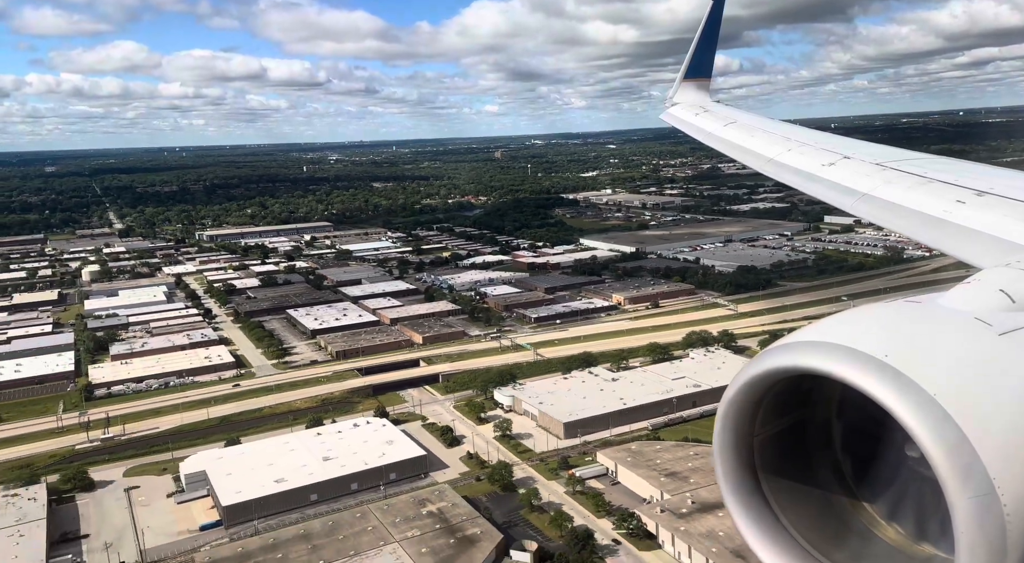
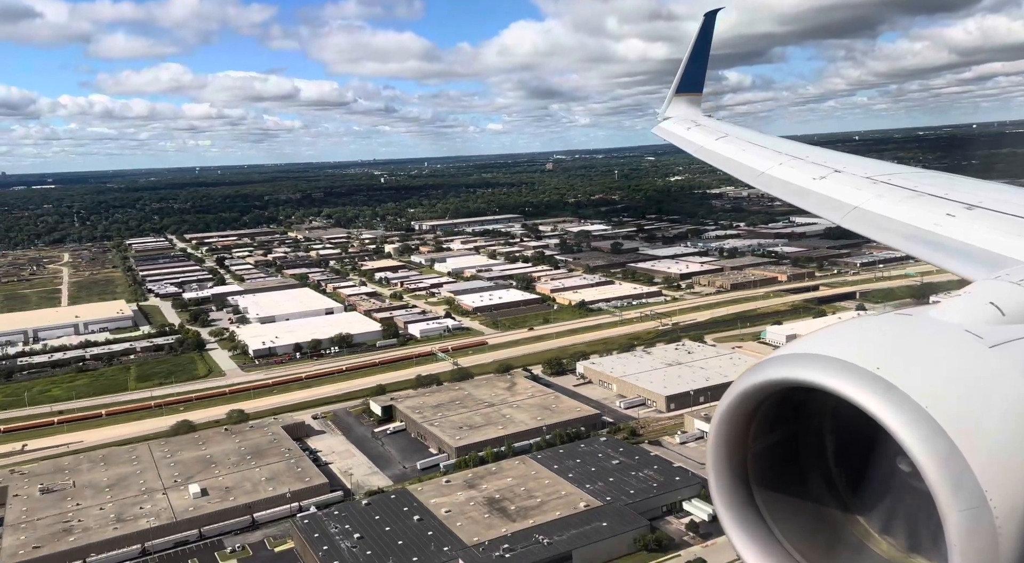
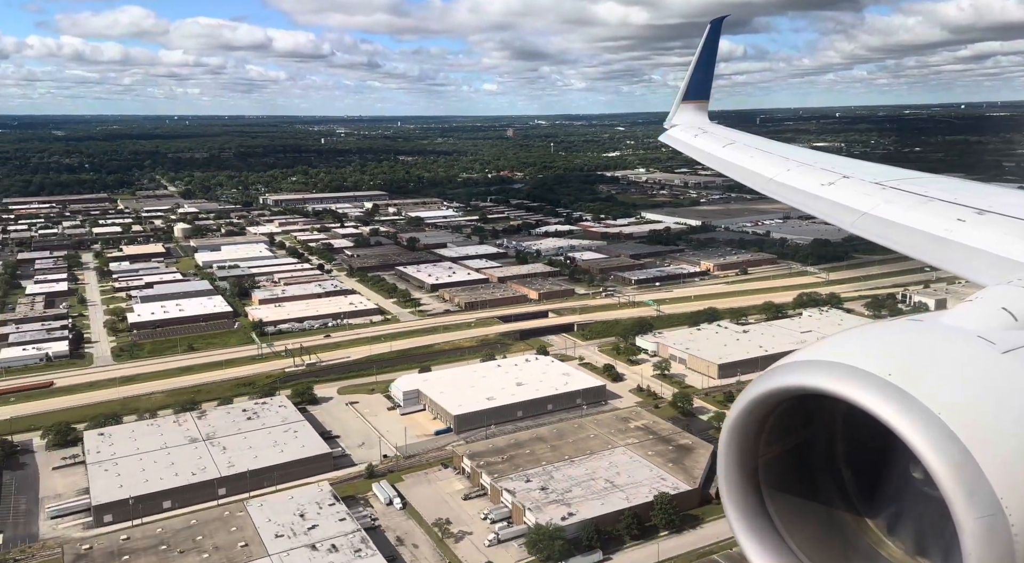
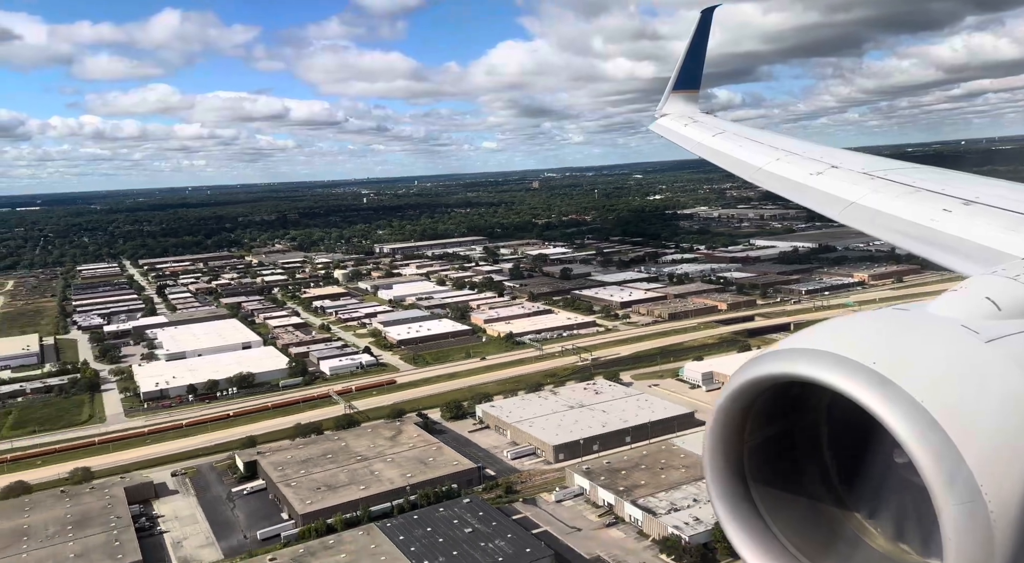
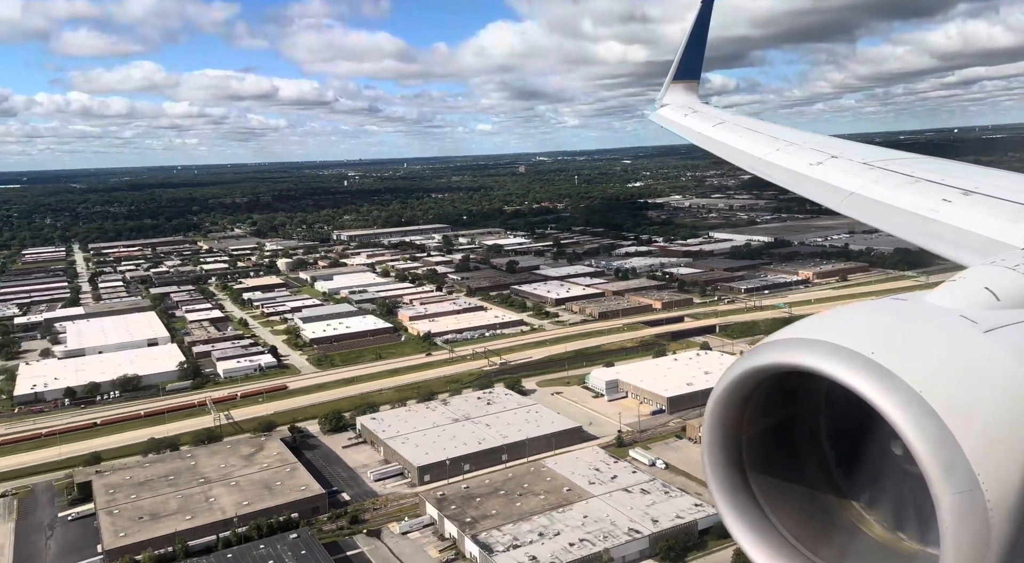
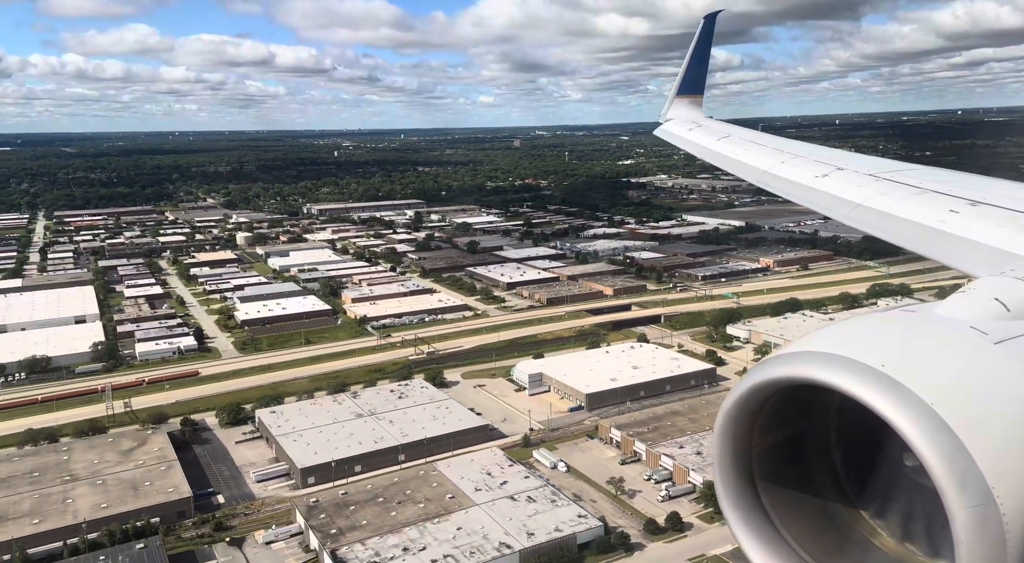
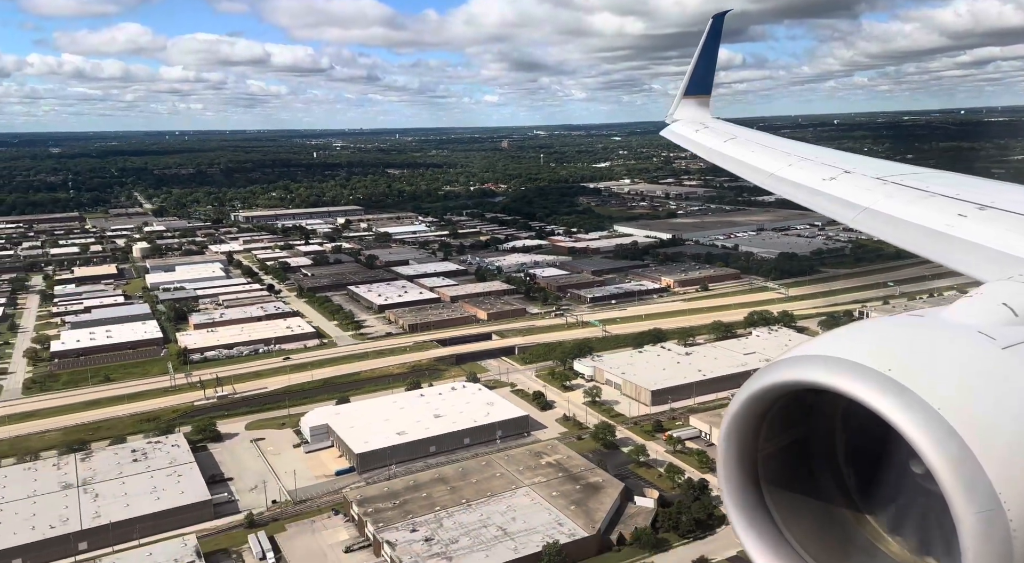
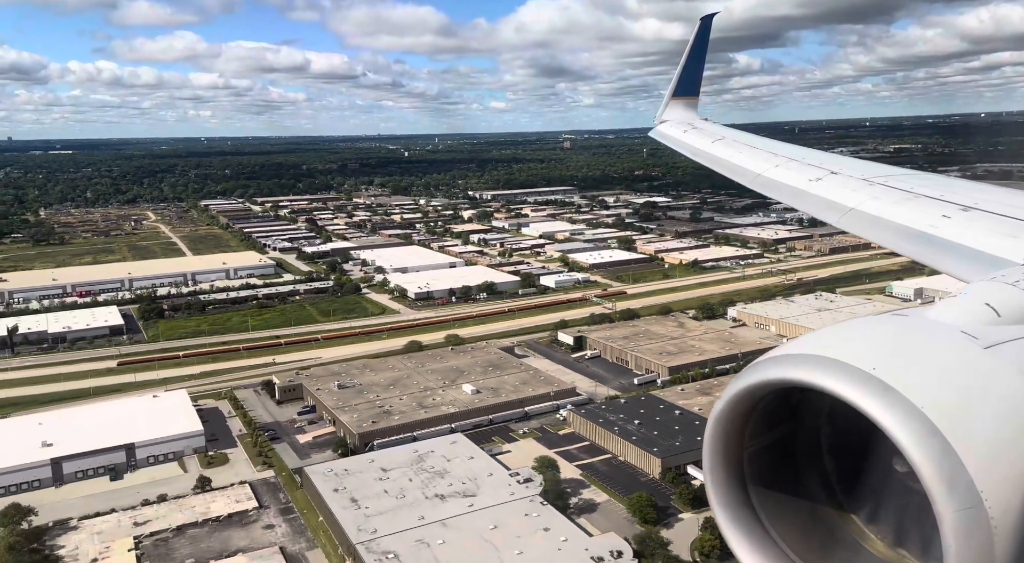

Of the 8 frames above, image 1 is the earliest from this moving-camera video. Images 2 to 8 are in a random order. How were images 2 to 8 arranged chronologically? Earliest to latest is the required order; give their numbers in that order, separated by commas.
7, 3, 6, 5, 4, 2, 8
